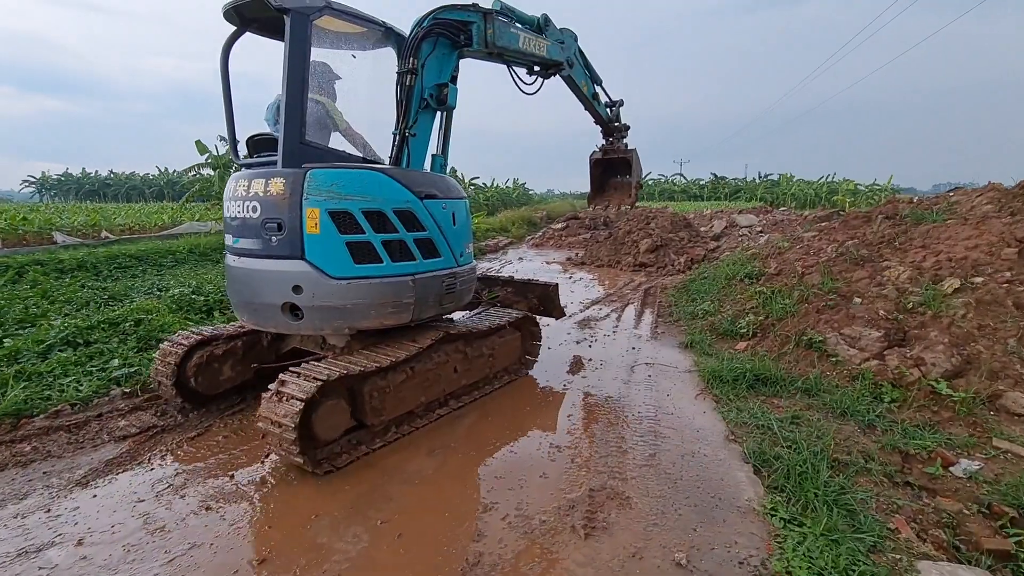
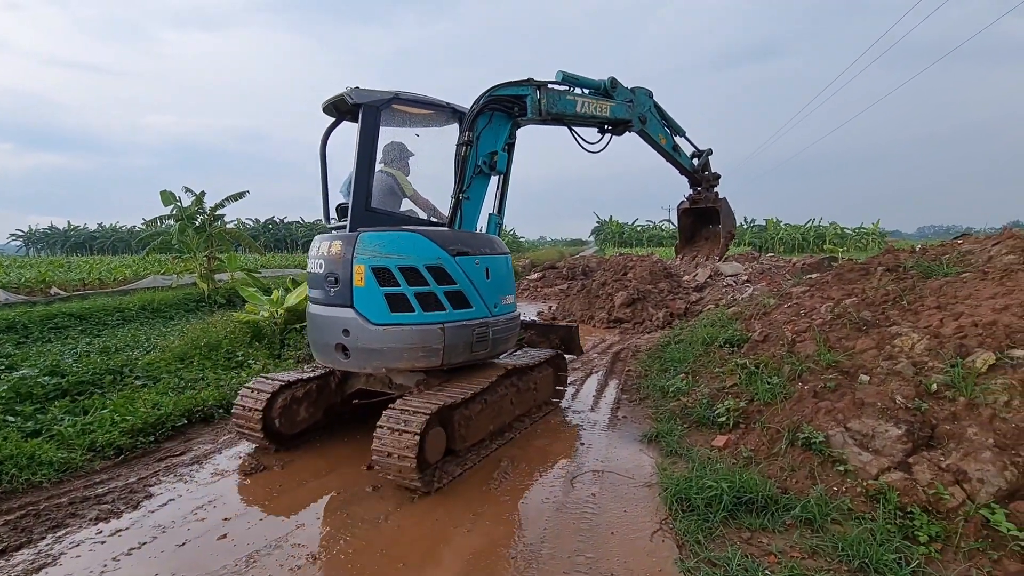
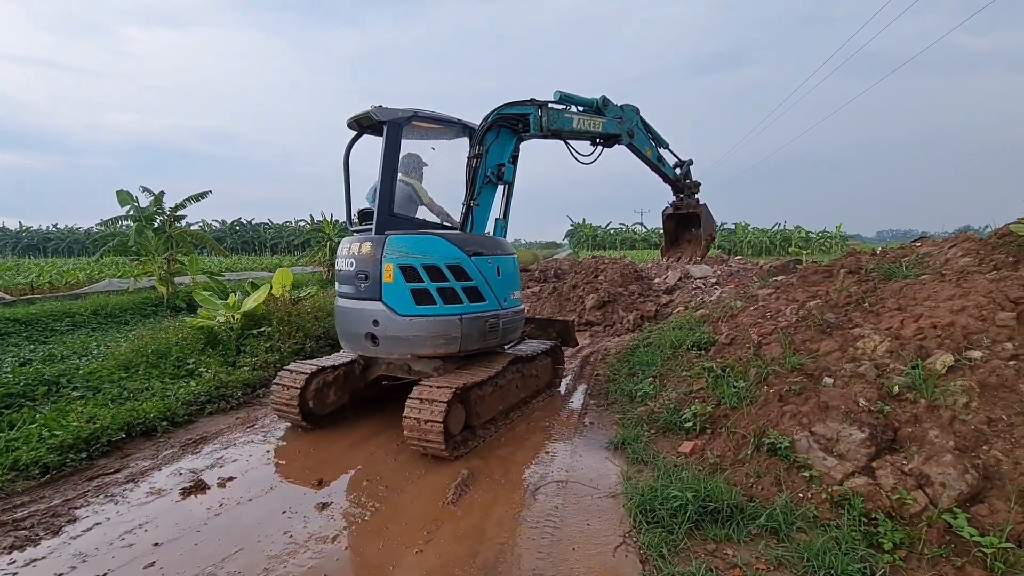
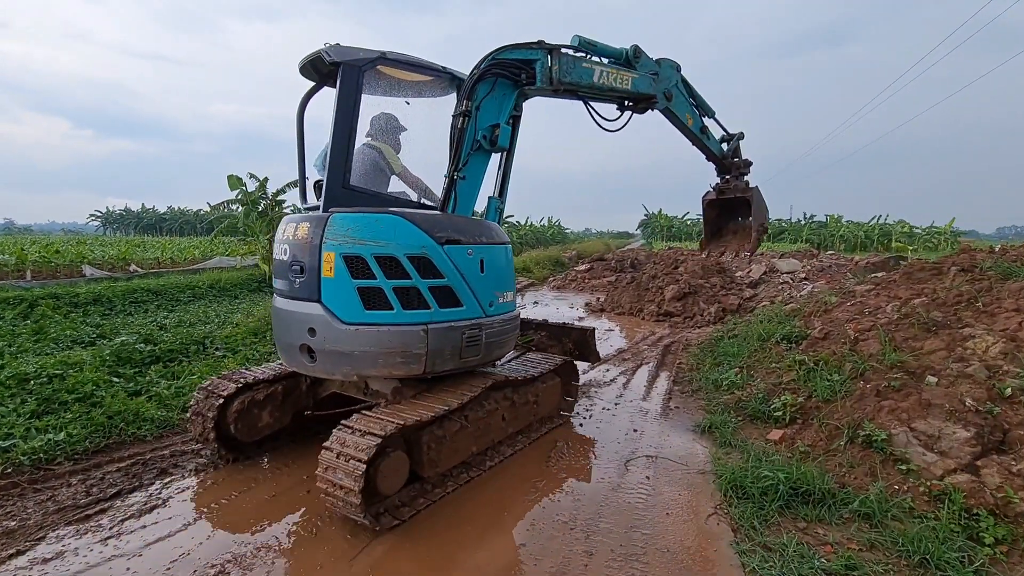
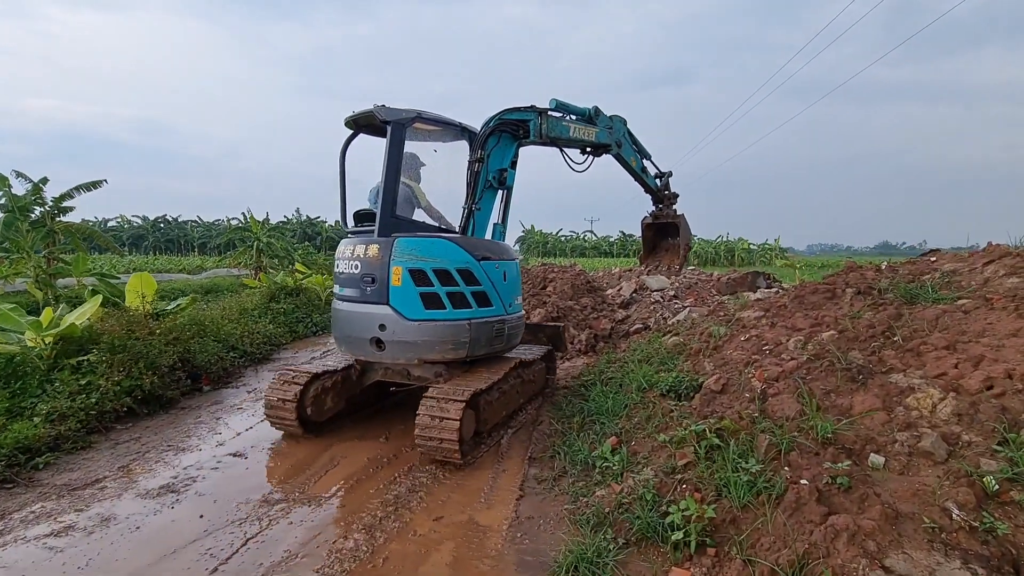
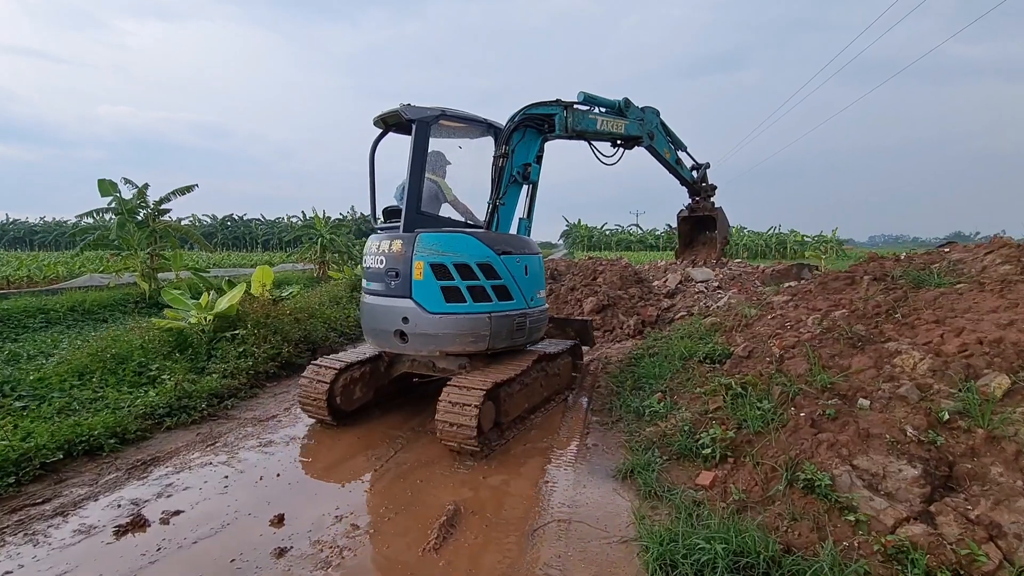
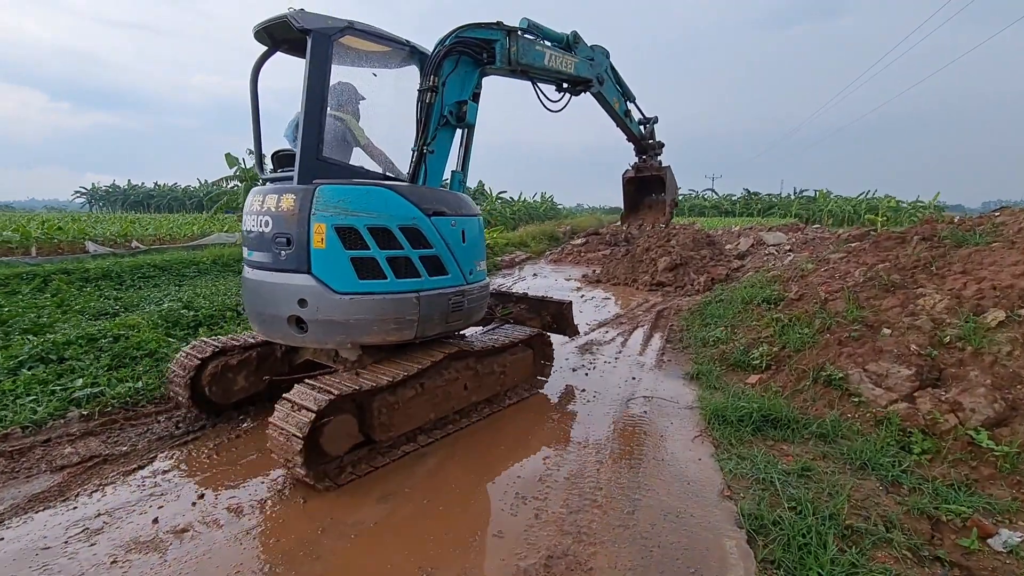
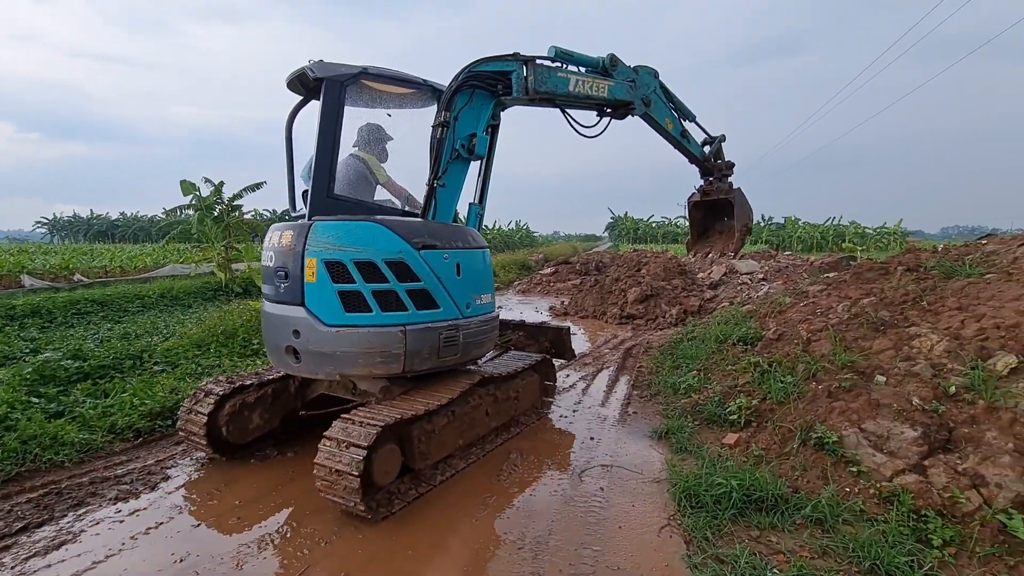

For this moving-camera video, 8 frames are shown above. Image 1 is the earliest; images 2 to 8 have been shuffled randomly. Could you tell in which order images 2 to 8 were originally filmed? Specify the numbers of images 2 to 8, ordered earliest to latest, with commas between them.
7, 4, 8, 2, 3, 6, 5
